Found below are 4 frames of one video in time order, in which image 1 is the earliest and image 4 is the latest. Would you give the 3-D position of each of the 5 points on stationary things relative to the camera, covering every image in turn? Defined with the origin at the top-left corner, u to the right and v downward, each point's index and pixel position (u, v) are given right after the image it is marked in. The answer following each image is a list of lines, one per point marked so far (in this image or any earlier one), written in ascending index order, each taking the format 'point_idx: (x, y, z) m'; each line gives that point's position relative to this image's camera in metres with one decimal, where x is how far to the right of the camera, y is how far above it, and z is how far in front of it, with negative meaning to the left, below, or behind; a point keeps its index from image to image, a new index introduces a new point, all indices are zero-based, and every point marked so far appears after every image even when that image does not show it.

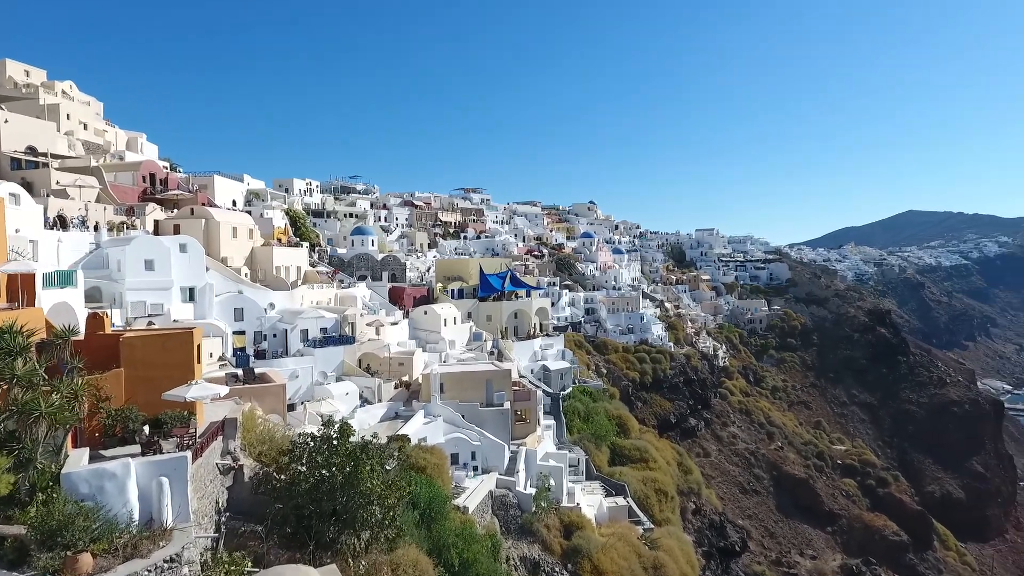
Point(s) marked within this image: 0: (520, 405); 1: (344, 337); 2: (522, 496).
0: (+0.3, -3.7, +19.9) m
1: (-5.1, -1.5, +19.2) m
2: (+0.3, -5.6, +17.1) m
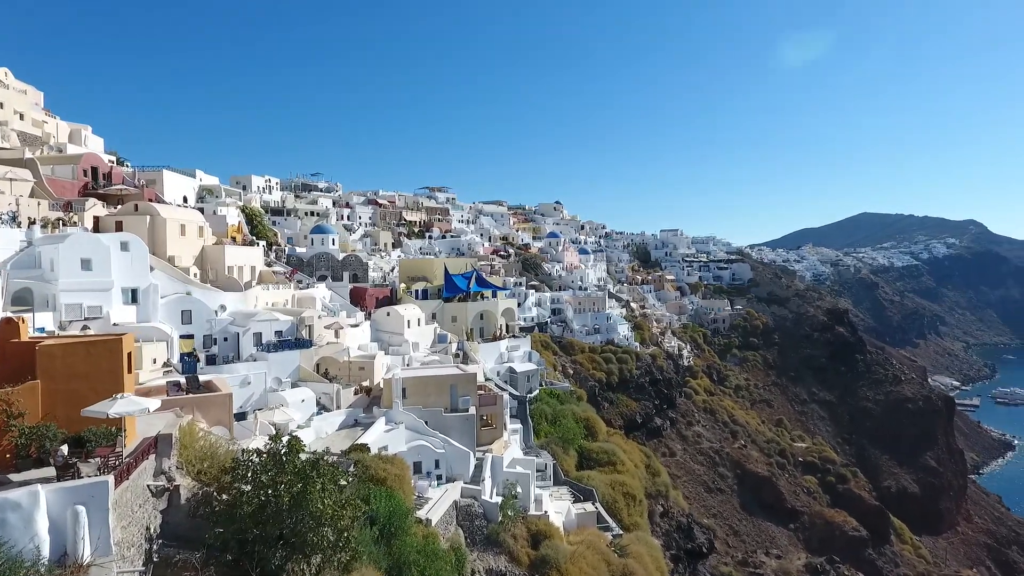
0: (-0.8, -3.7, +19.2) m
1: (-6.1, -1.5, +18.3) m
2: (-0.6, -5.7, +16.4) m
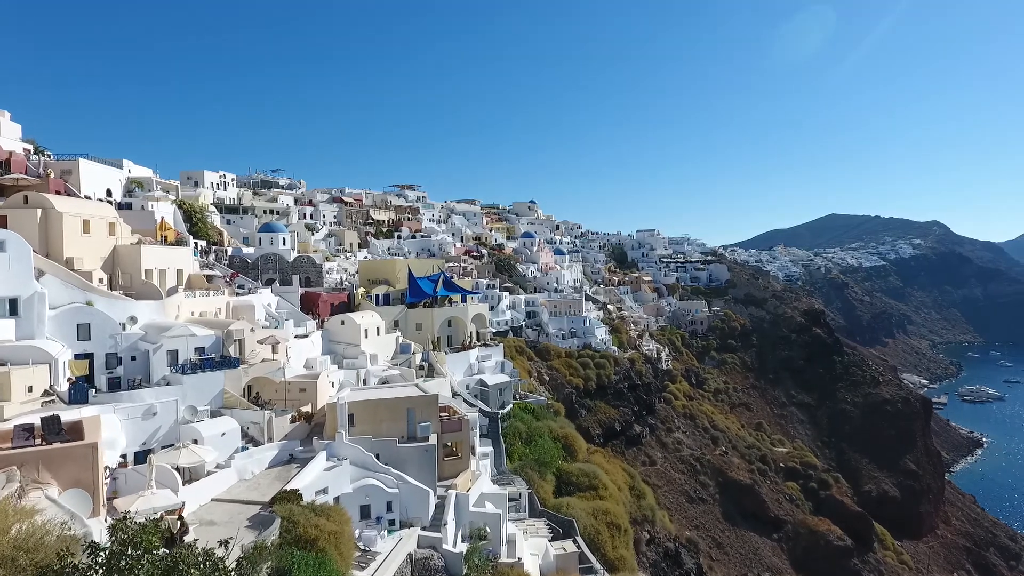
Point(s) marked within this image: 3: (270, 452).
0: (-1.6, -3.9, +16.4) m
1: (-6.9, -1.7, +15.3) m
2: (-1.3, -5.8, +13.7) m
3: (-5.3, -3.6, +13.8) m
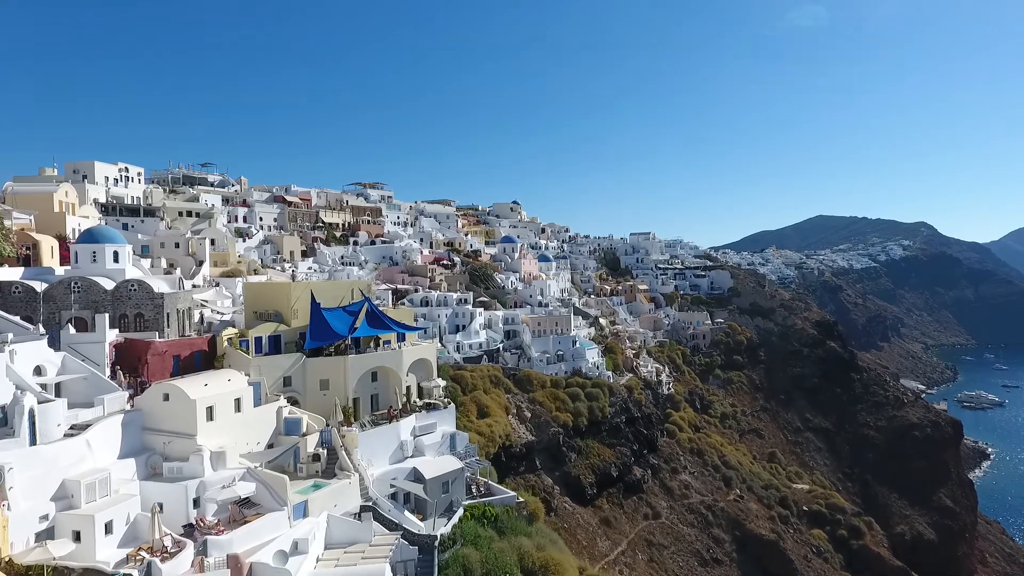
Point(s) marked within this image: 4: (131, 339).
0: (-2.8, -5.0, +6.9) m
1: (-8.1, -2.8, +5.7) m
2: (-2.4, -6.9, +4.2) m
3: (-6.4, -4.7, +4.3) m
4: (-9.8, -1.3, +16.1) m
